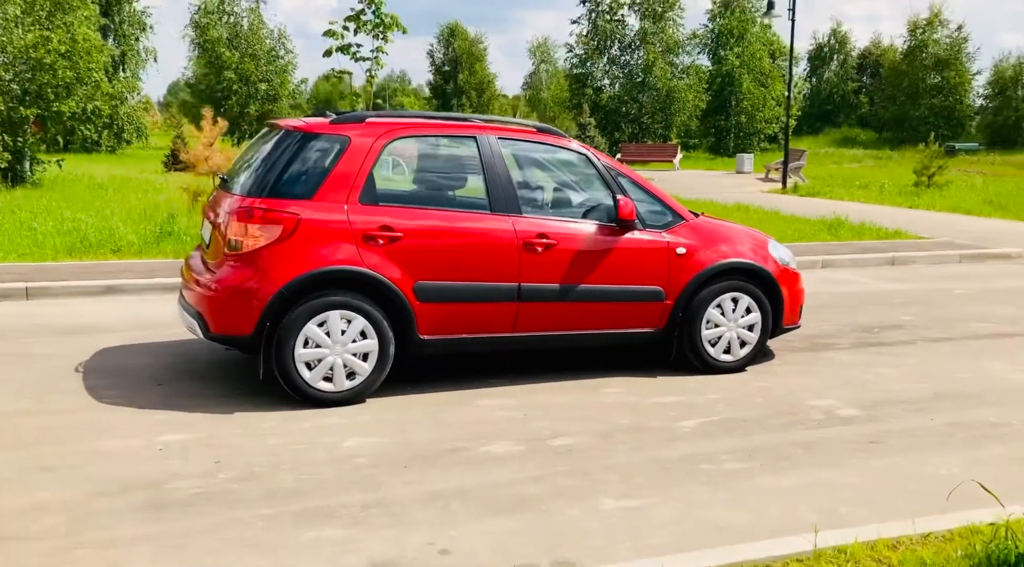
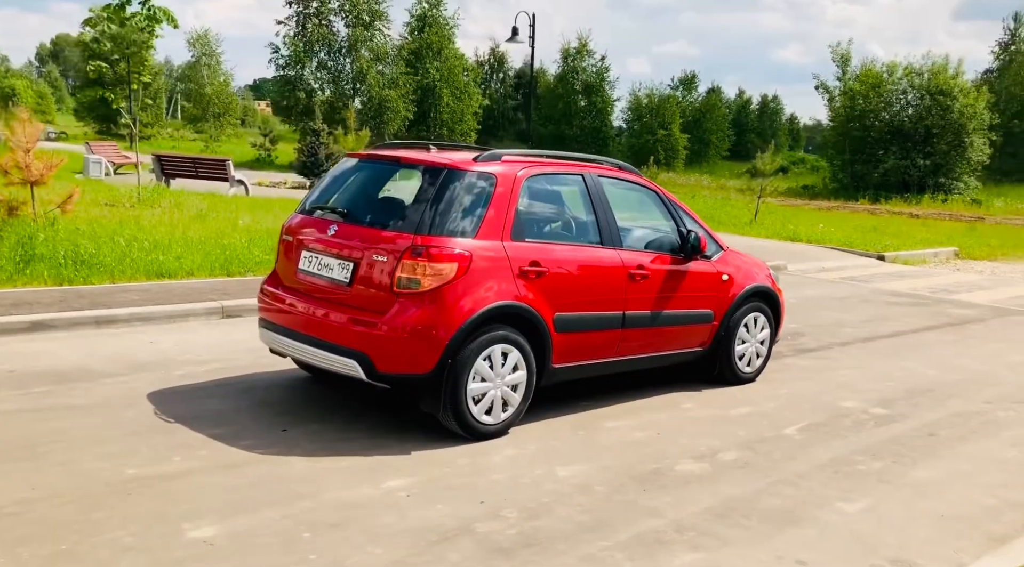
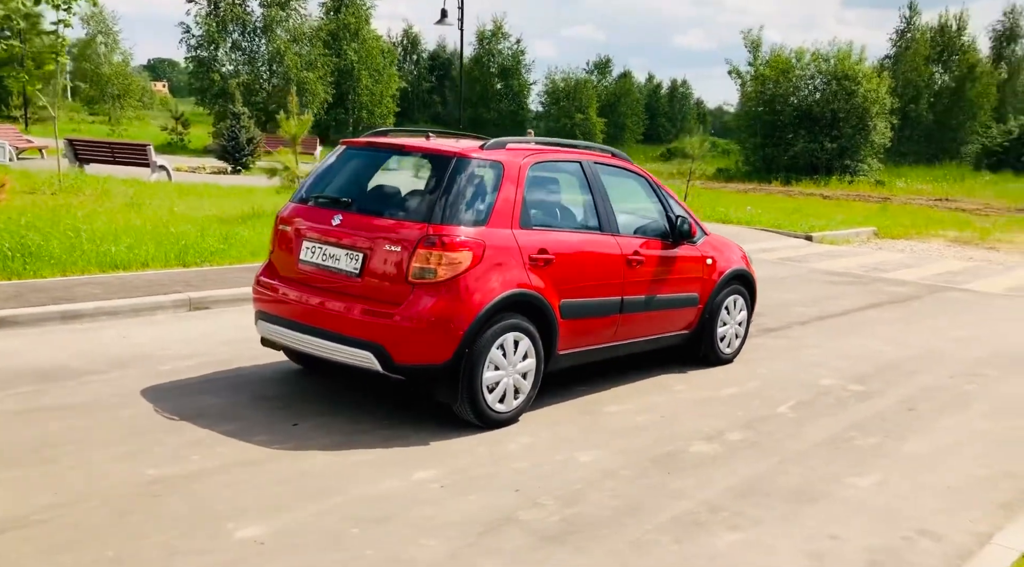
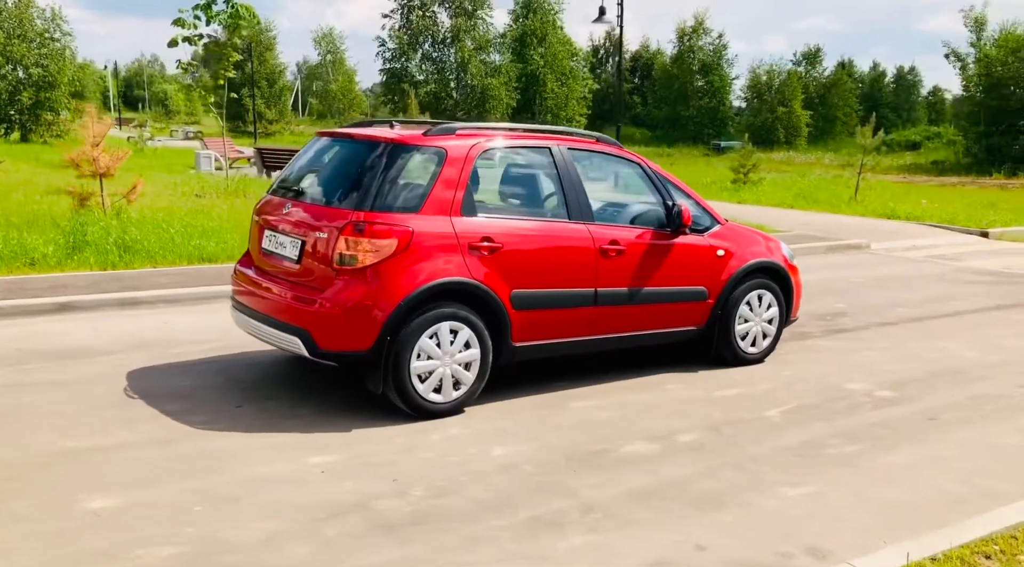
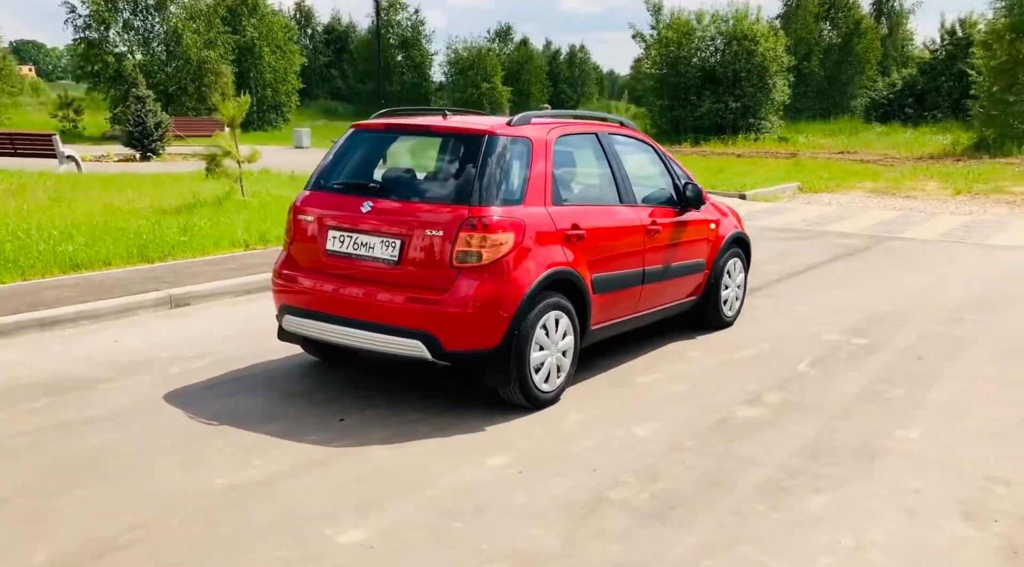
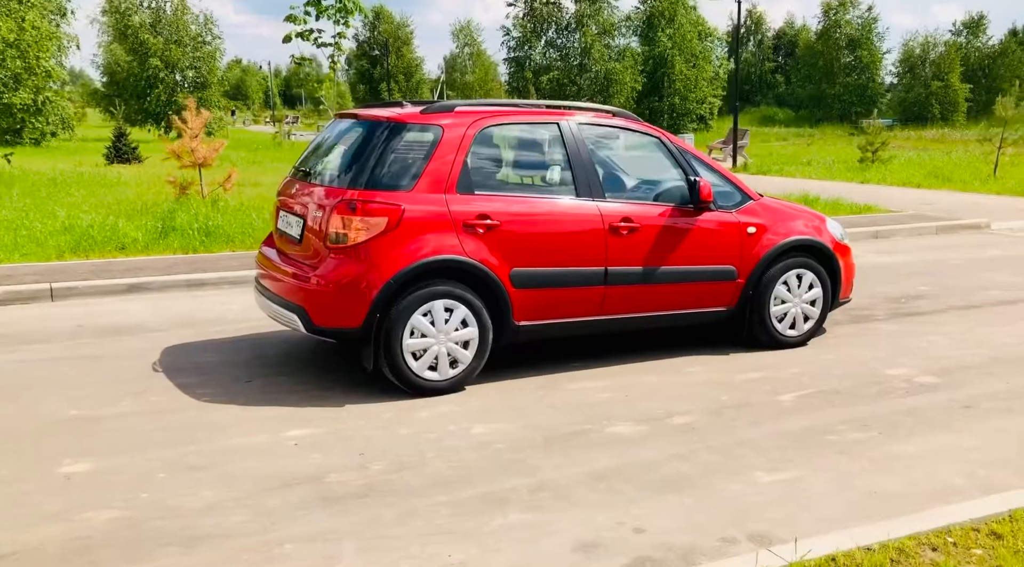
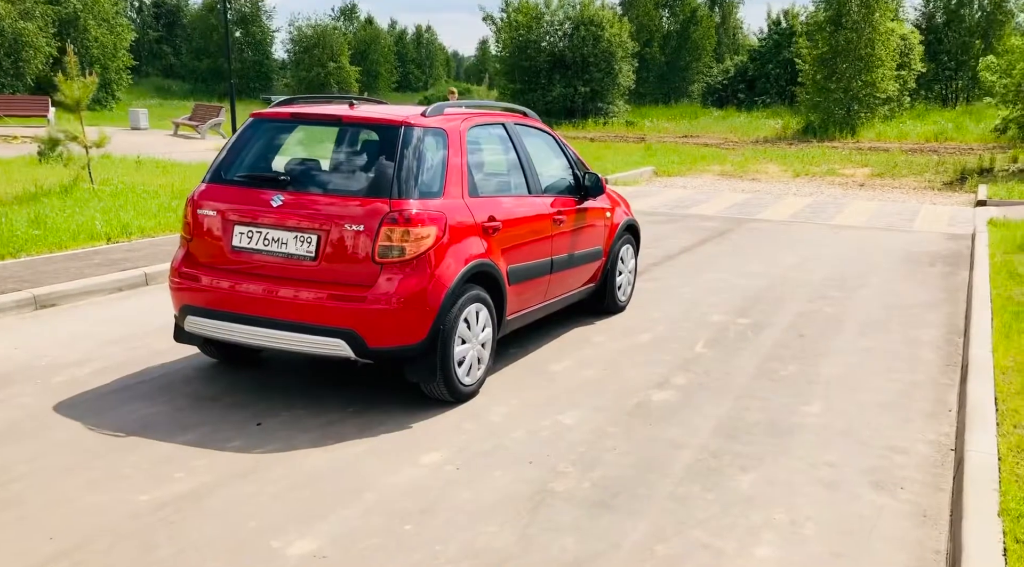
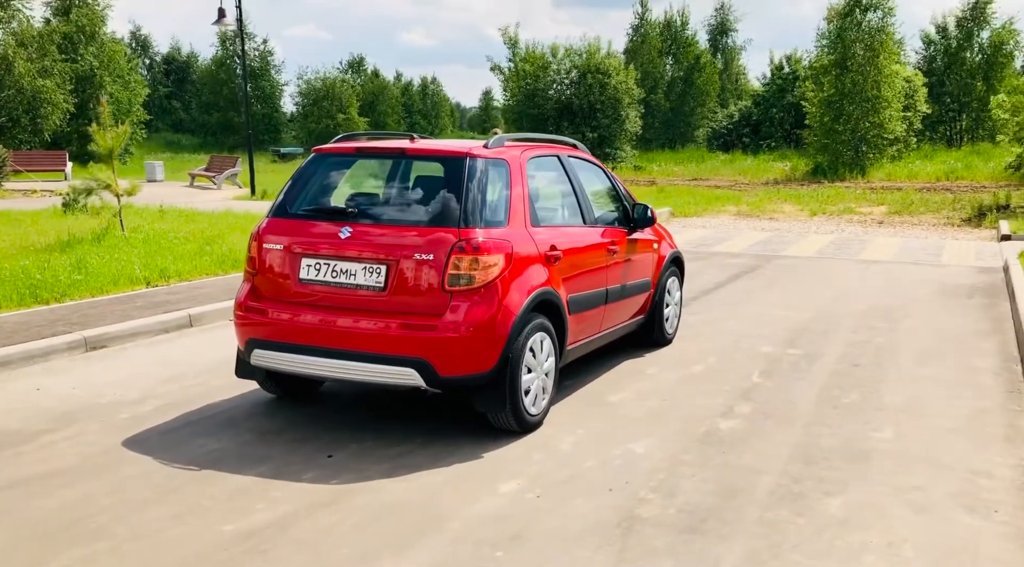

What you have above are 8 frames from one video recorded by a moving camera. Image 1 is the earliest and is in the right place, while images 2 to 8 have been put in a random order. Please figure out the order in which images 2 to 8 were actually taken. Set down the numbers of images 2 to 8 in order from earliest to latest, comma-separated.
6, 4, 2, 3, 5, 7, 8
